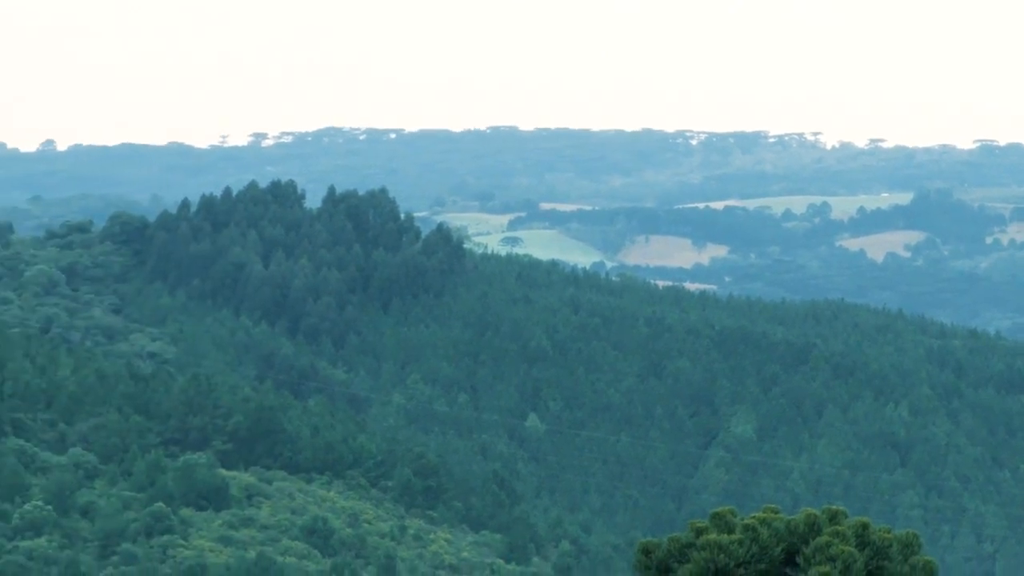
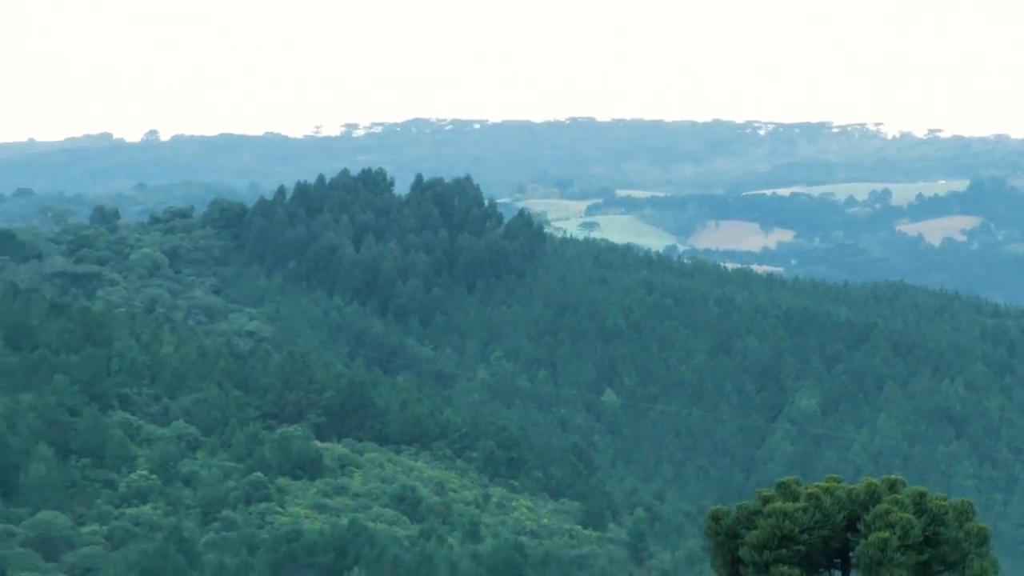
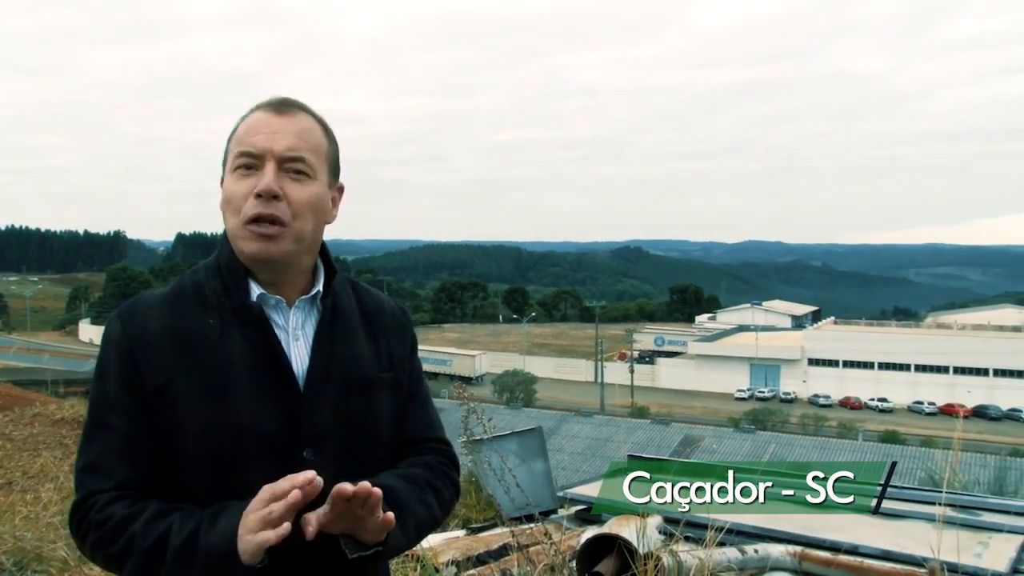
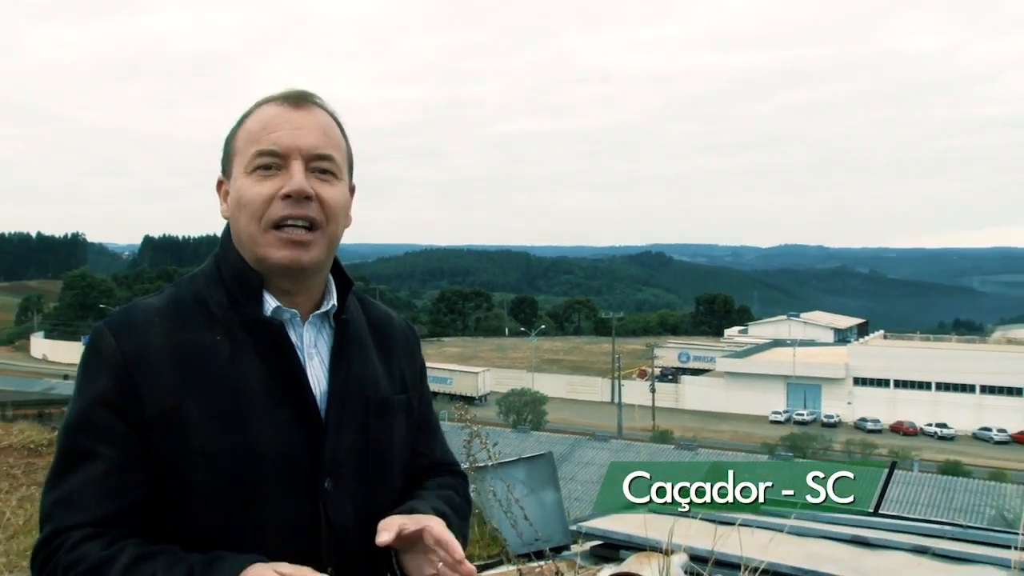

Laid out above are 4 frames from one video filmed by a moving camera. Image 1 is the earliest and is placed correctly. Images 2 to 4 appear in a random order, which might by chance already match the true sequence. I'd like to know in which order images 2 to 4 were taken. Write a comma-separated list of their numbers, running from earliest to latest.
2, 4, 3
